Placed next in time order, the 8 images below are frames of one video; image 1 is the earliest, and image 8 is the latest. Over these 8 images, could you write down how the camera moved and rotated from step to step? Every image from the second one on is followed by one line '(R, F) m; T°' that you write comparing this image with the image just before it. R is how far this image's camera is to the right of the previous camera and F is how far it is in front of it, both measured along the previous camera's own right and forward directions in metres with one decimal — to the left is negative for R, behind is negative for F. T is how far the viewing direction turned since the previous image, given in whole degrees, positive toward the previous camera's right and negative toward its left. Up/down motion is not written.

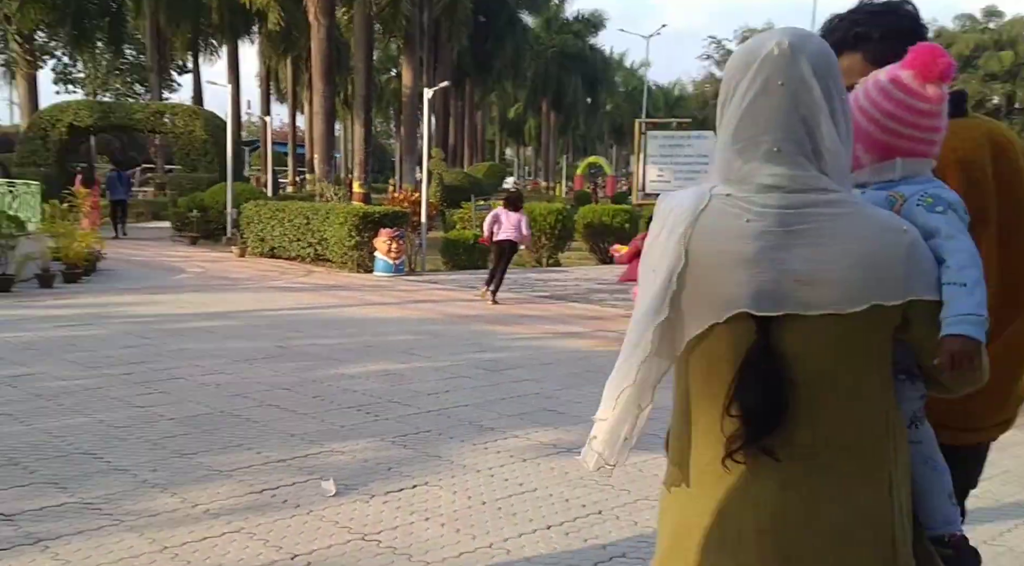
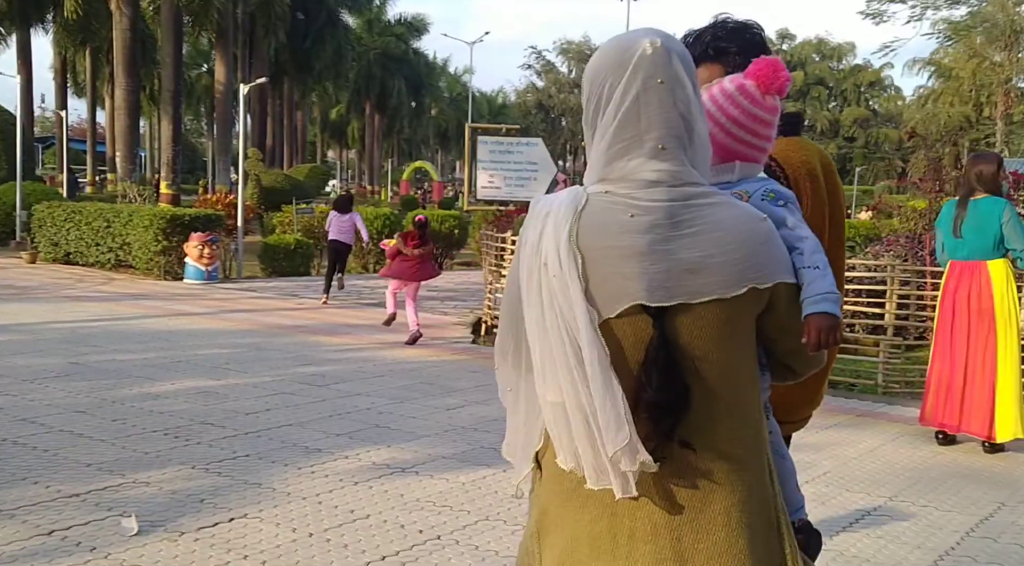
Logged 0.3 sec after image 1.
(-0.2, +0.9) m; +9°
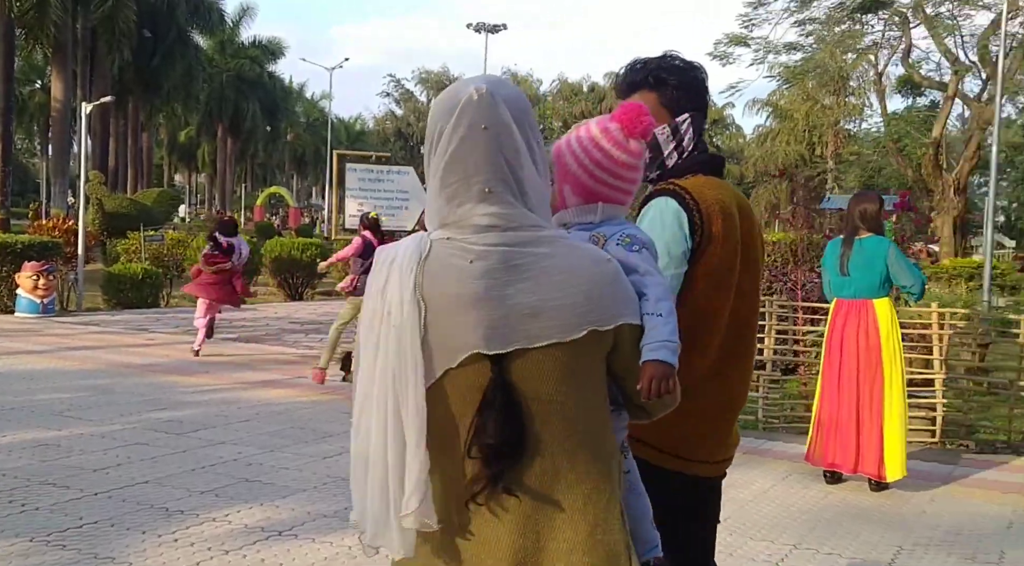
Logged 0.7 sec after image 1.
(-0.3, +0.7) m; +8°
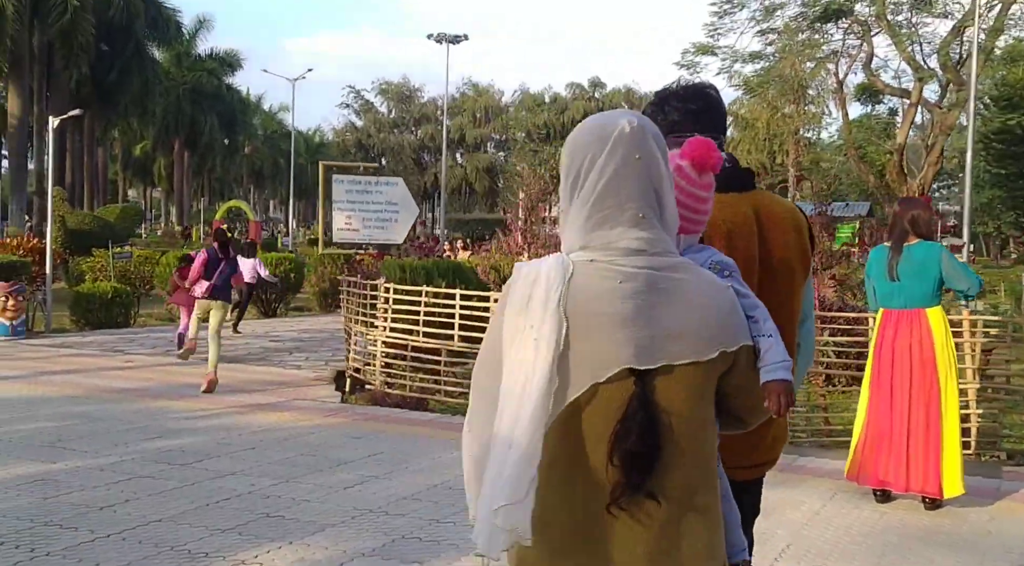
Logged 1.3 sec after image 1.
(-0.5, +0.7) m; +2°
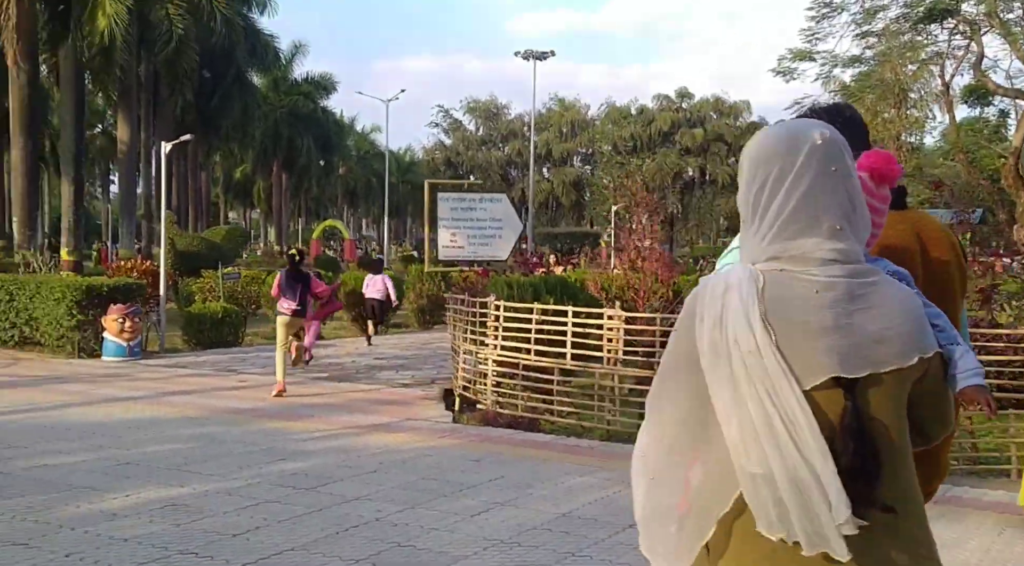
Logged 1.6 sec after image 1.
(-0.3, +0.2) m; -4°
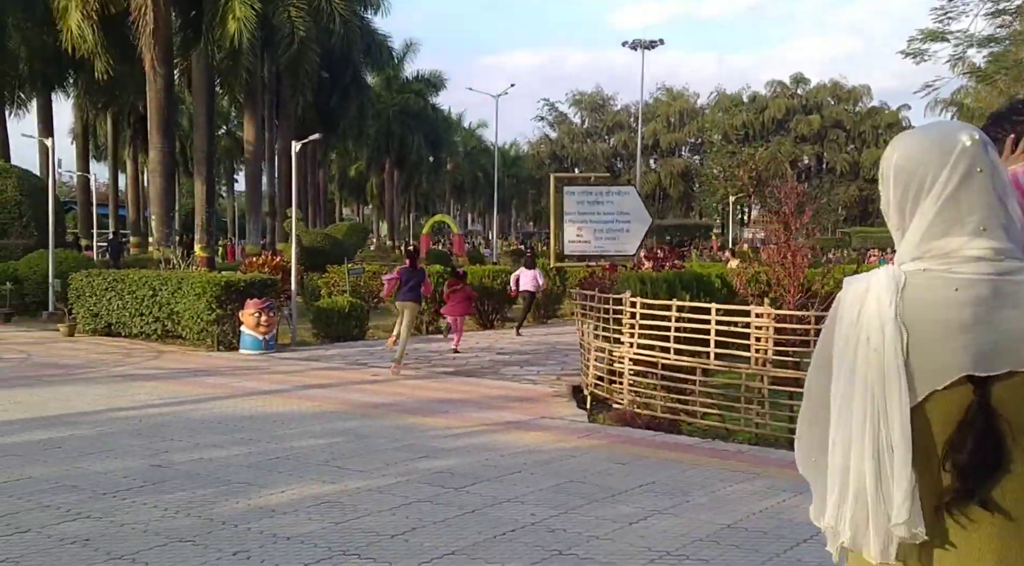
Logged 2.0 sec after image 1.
(-0.3, +0.1) m; -5°
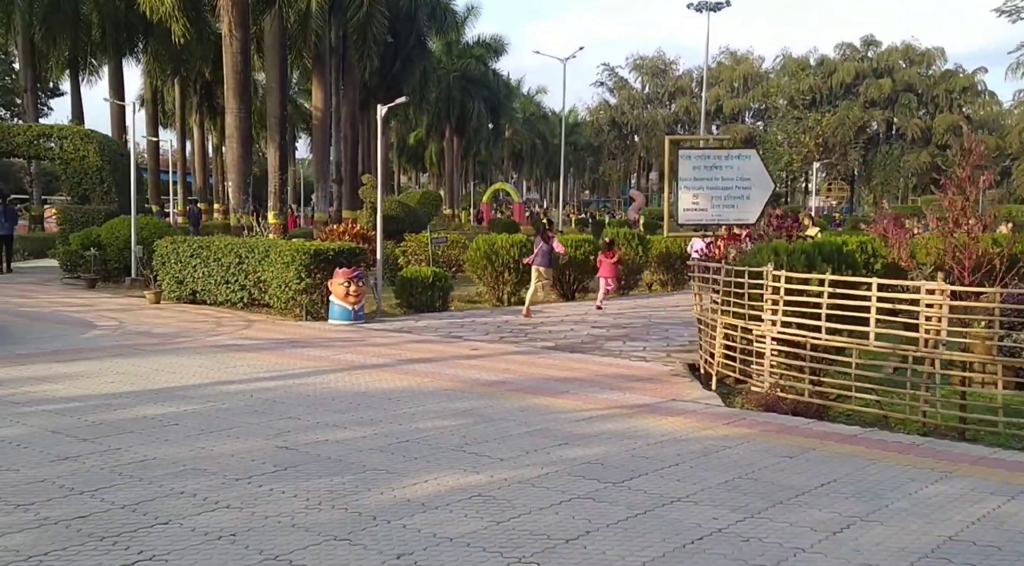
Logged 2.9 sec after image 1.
(-0.7, +0.7) m; -2°
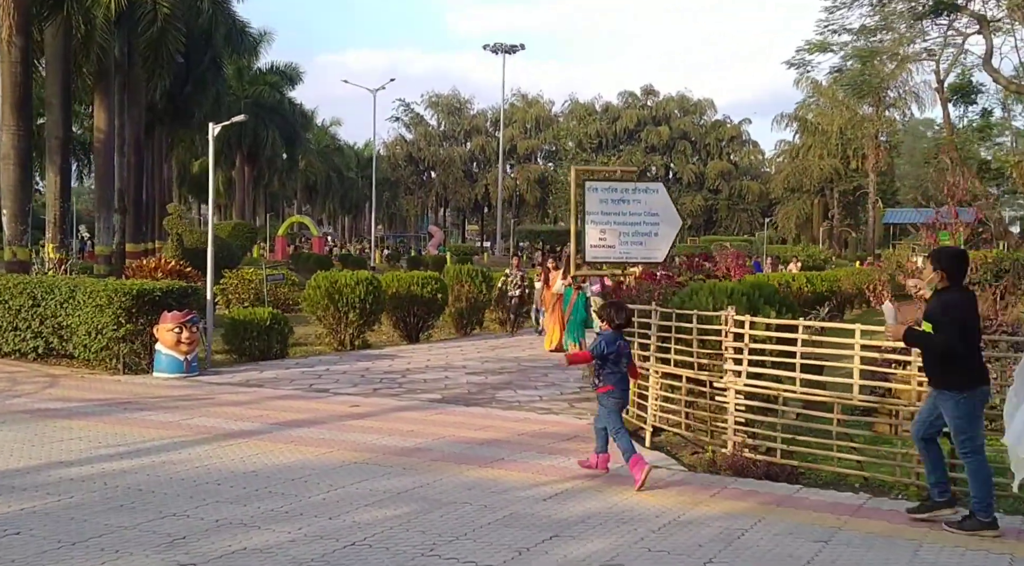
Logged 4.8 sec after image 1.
(-1.1, +1.8) m; +11°
